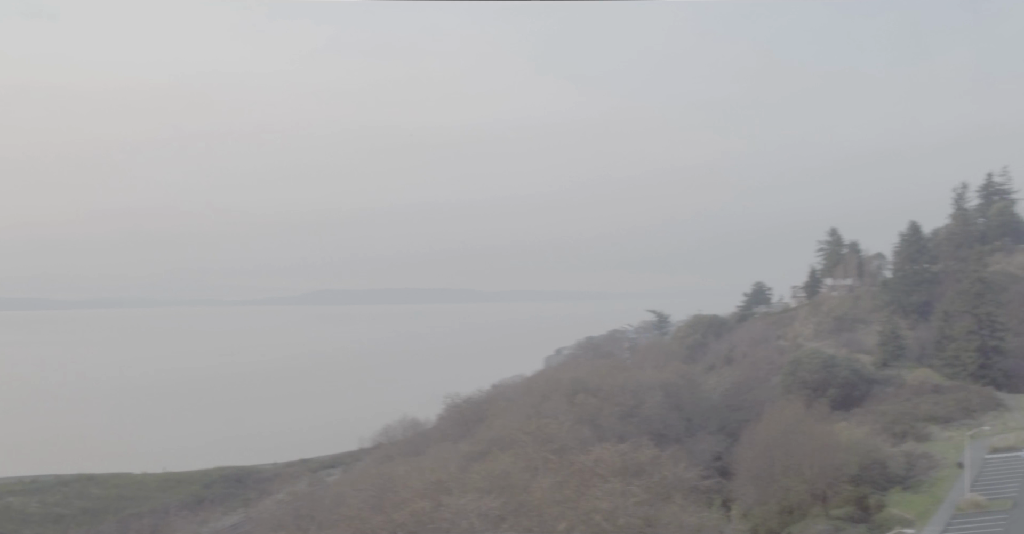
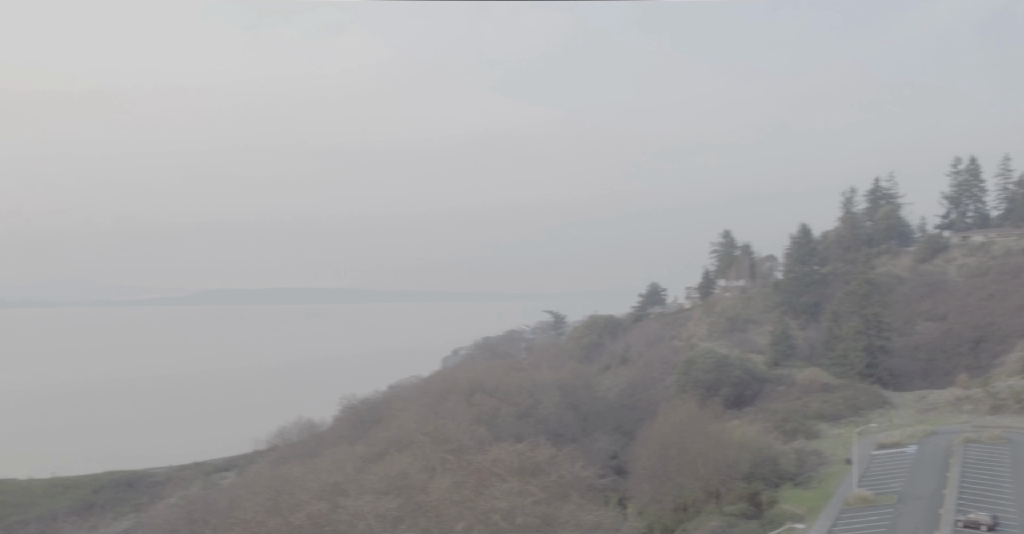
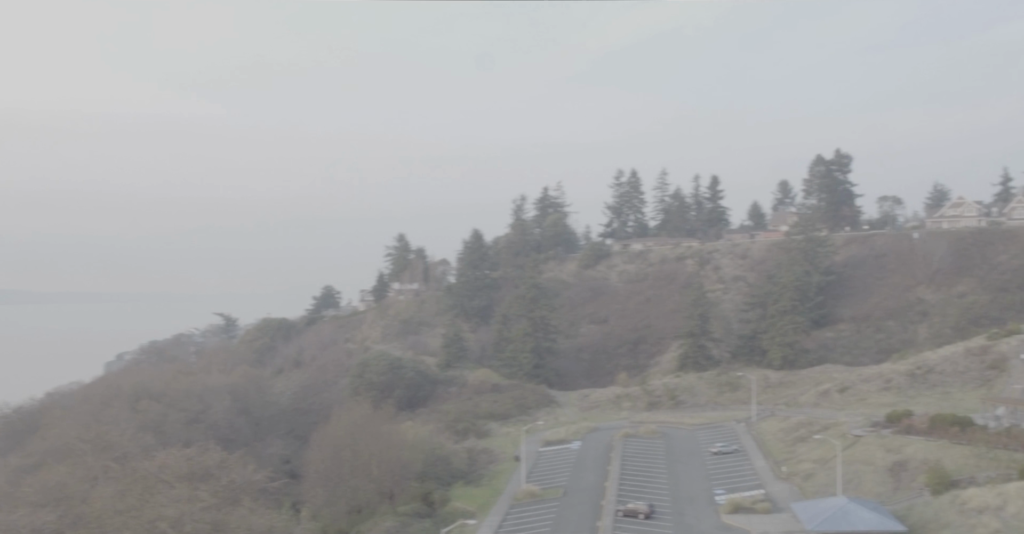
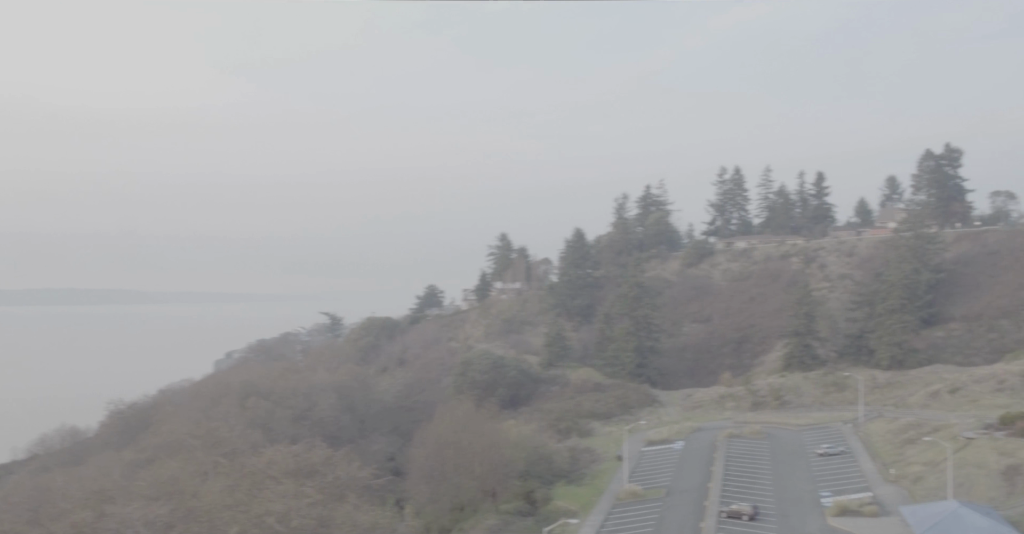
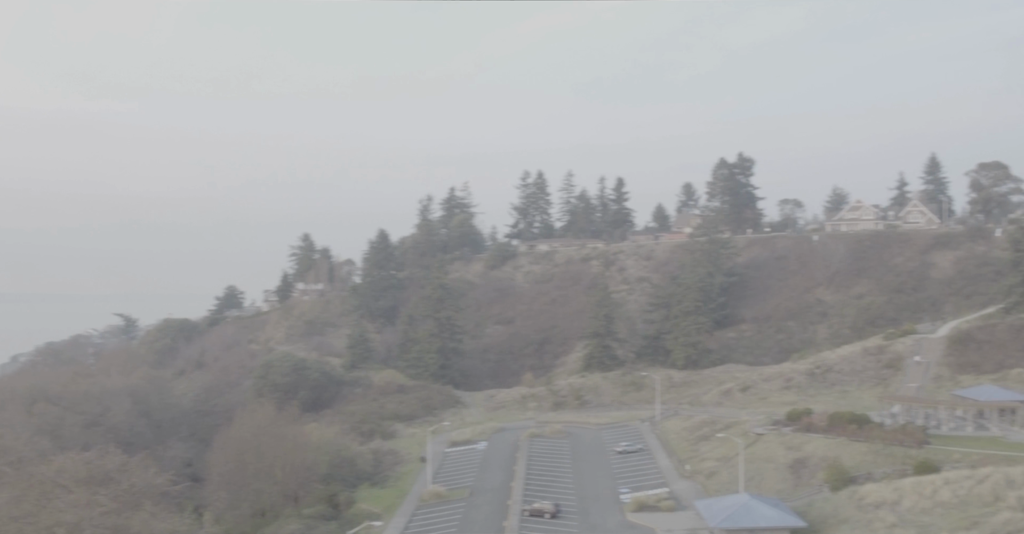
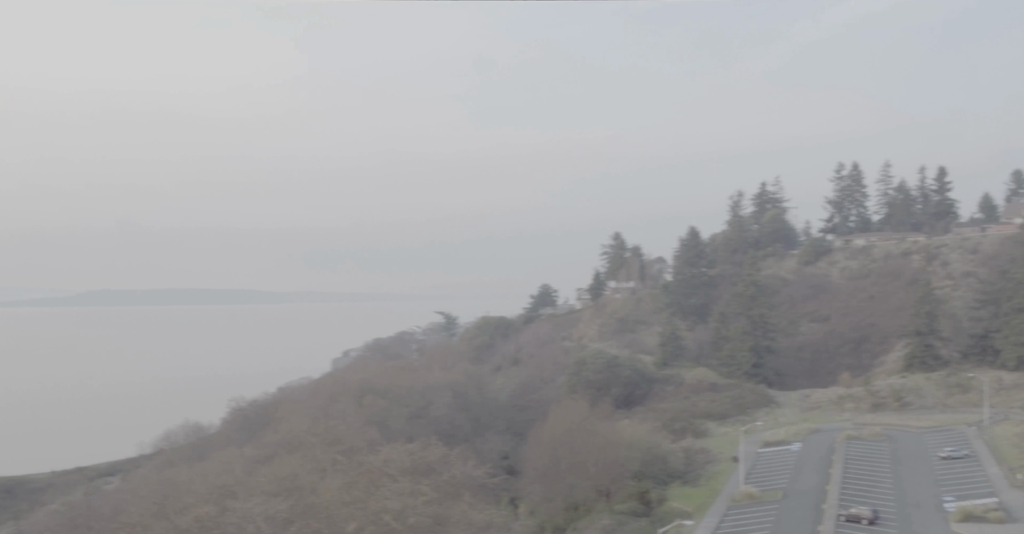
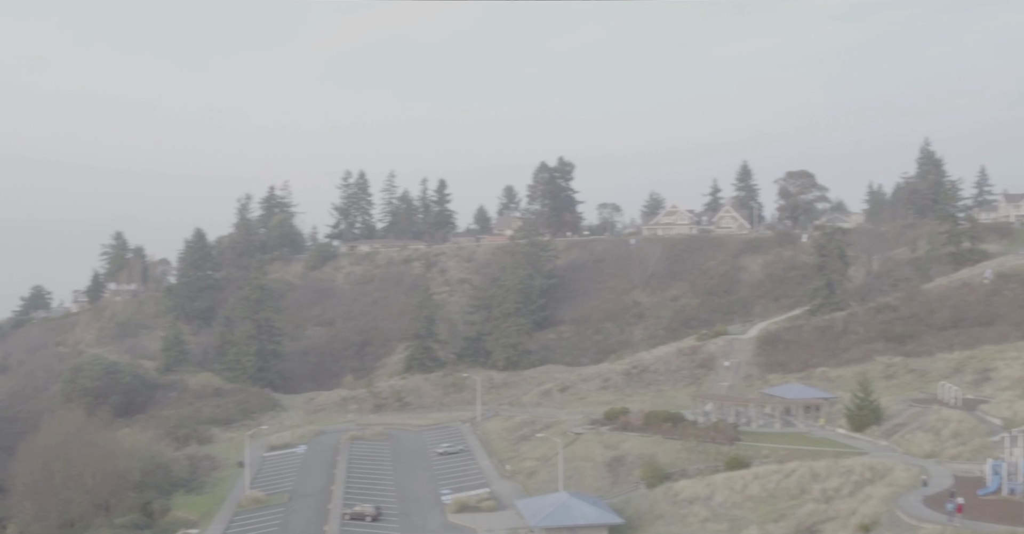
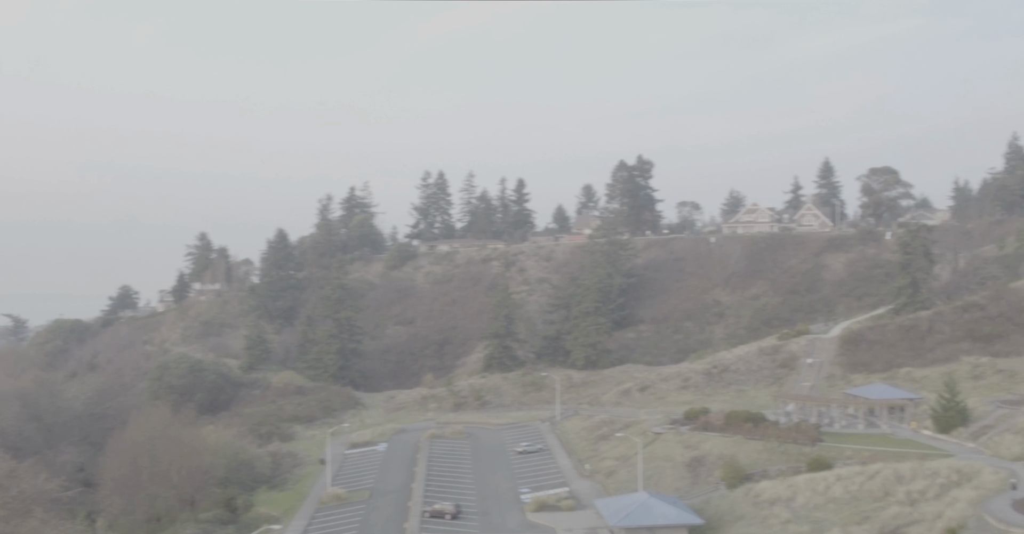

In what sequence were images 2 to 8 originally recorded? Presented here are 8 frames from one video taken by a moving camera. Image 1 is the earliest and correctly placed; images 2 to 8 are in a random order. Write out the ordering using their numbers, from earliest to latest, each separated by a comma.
2, 6, 4, 3, 5, 8, 7
